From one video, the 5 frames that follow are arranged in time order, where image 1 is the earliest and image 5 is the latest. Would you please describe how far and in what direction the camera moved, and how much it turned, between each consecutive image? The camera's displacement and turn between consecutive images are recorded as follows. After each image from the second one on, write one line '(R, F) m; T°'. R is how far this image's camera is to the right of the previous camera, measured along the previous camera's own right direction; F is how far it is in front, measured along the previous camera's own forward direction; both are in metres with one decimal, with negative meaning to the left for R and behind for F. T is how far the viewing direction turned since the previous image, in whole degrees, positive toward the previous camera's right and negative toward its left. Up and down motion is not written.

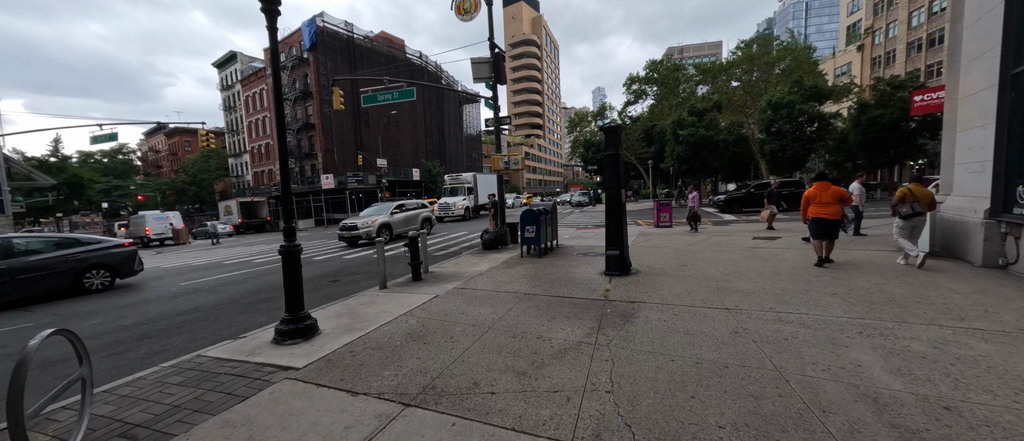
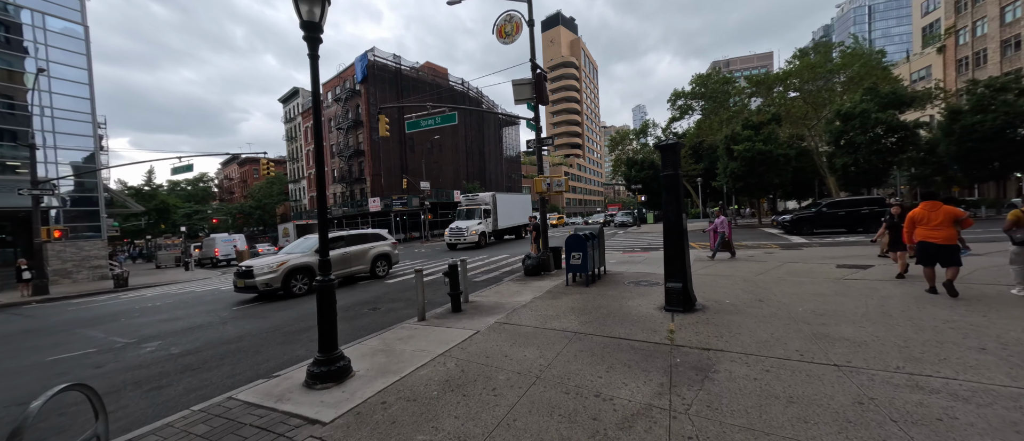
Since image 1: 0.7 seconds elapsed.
(-0.1, +0.5) m; -6°
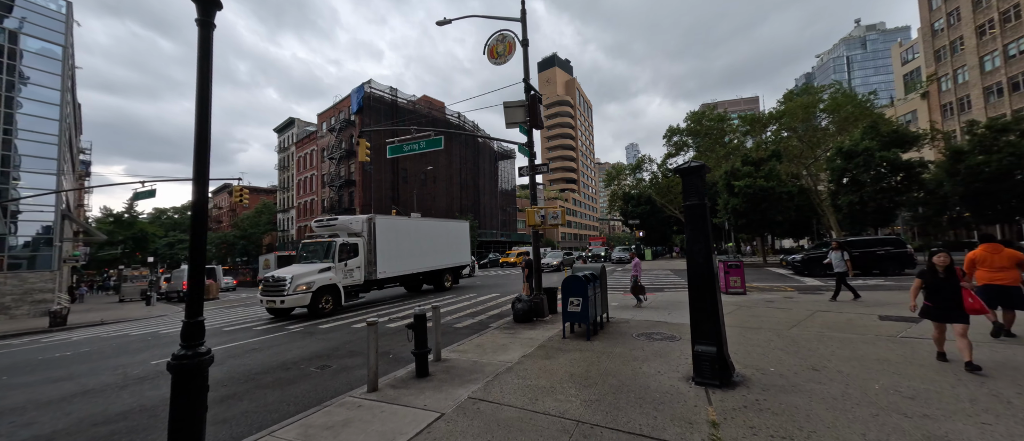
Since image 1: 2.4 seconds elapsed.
(+0.2, +1.3) m; +1°
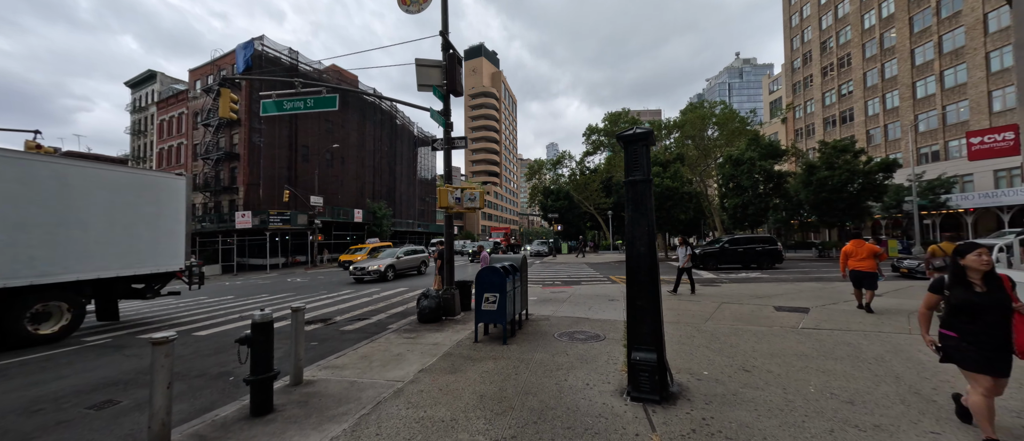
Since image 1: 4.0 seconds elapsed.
(+0.2, +1.2) m; +13°
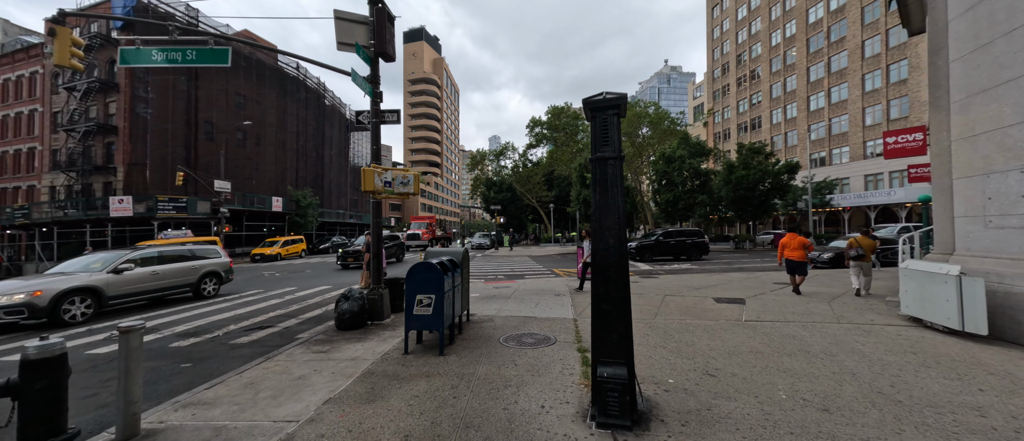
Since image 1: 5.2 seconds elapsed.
(0.0, +0.9) m; +9°
